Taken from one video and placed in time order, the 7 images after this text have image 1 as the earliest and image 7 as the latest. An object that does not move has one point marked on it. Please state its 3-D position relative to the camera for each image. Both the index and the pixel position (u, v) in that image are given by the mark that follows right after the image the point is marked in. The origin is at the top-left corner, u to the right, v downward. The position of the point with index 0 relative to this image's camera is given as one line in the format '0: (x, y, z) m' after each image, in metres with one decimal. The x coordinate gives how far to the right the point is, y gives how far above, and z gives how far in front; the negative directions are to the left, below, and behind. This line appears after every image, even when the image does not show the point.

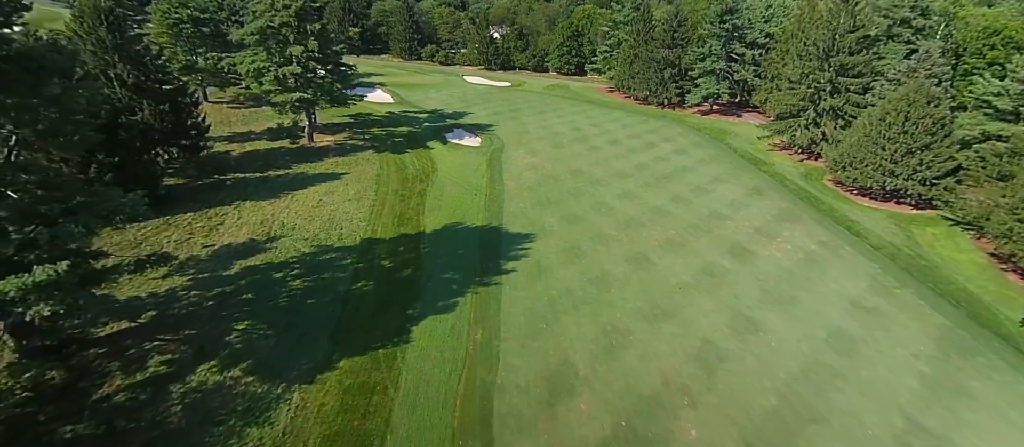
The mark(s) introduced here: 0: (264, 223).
0: (-11.0, 0.0, +19.6) m
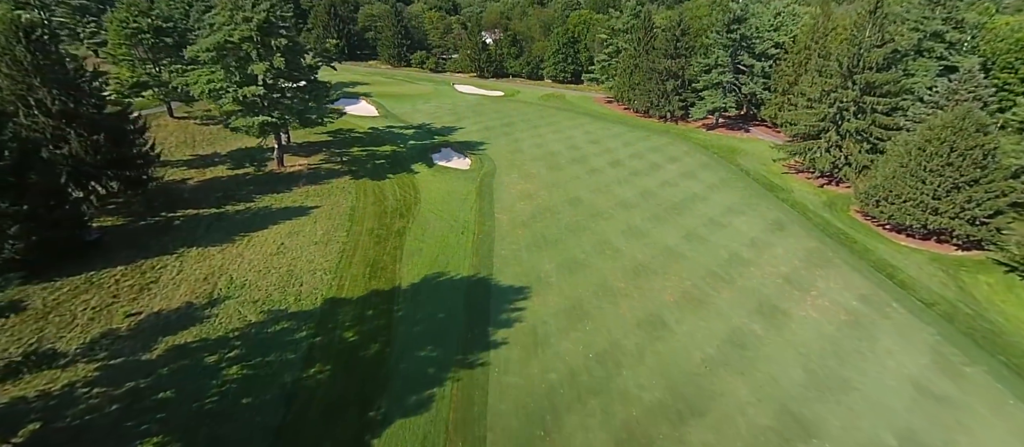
0: (-11.3, -2.1, +16.5) m
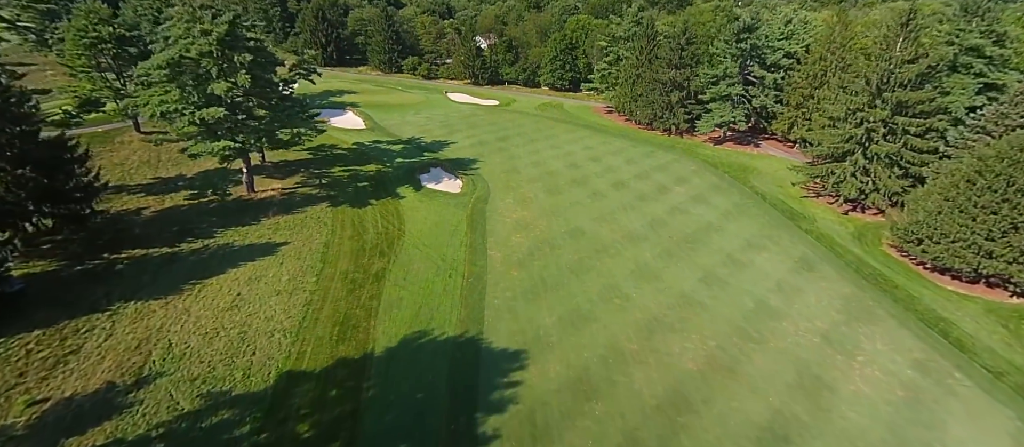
0: (-11.5, -3.8, +13.8) m
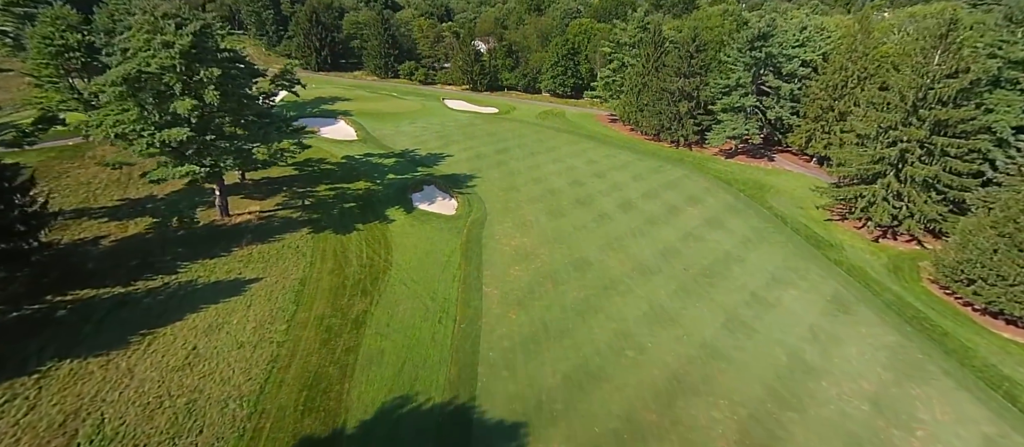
0: (-11.6, -5.2, +11.6) m
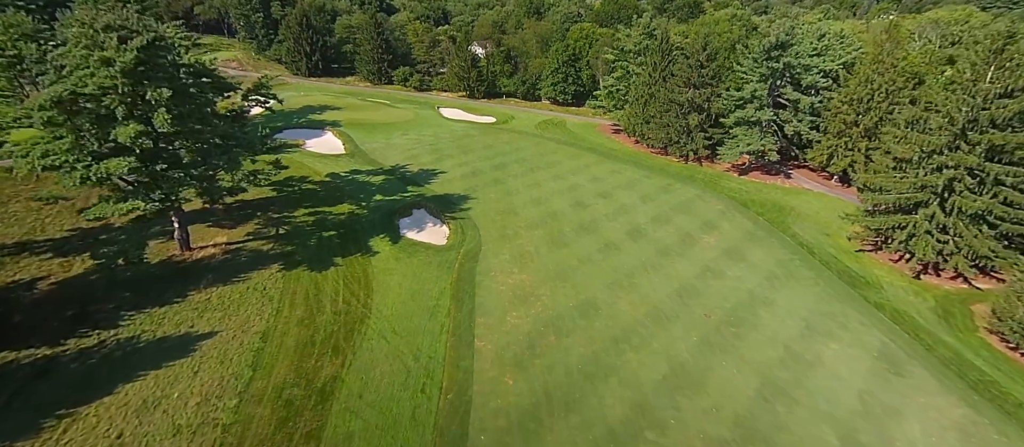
0: (-11.7, -6.8, +8.9) m
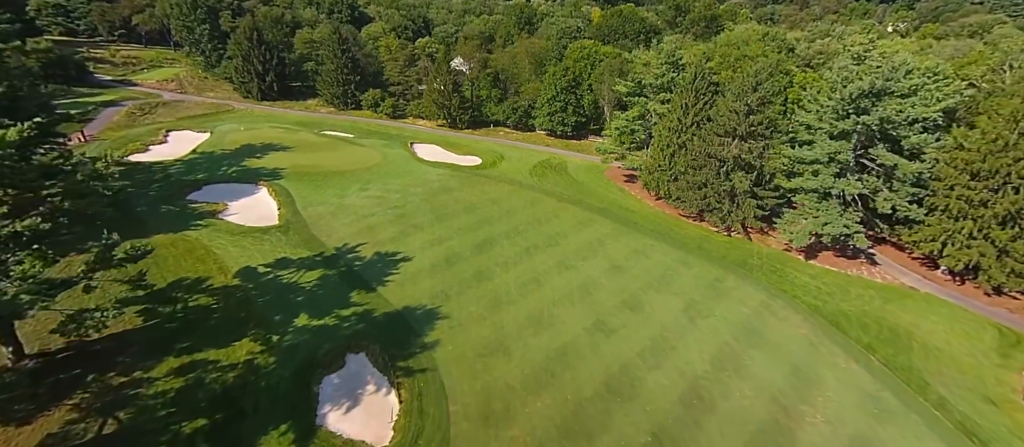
0: (-11.7, -12.7, -0.7) m
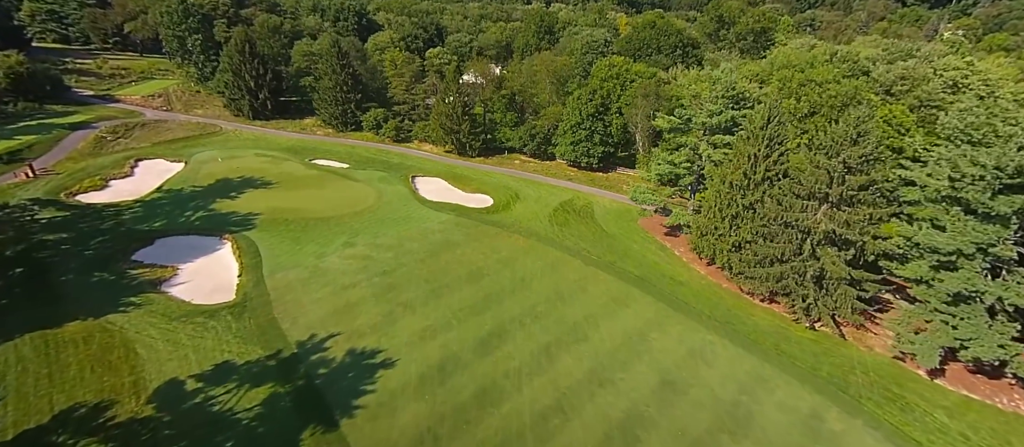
0: (-12.1, -16.5, -6.7) m
